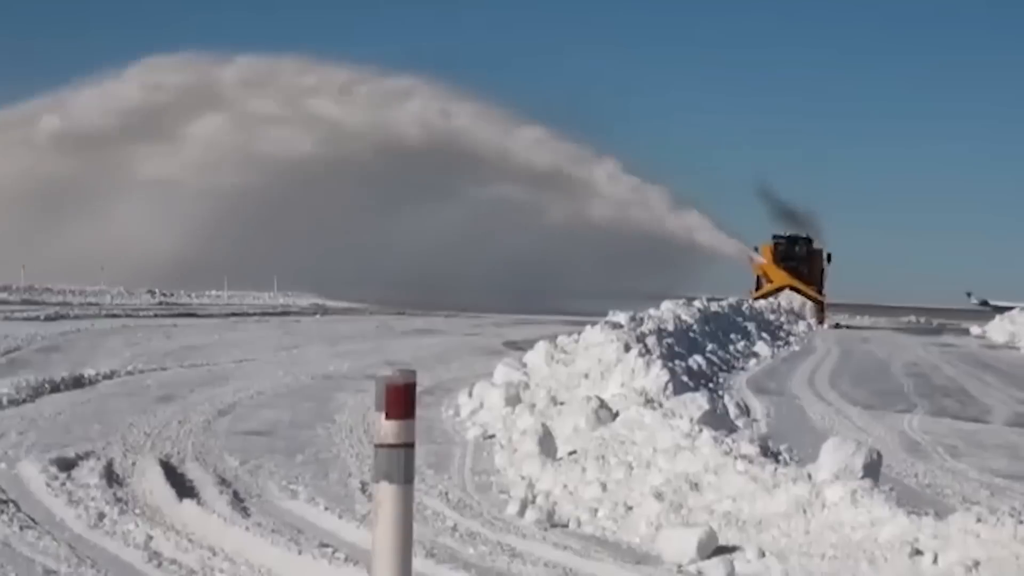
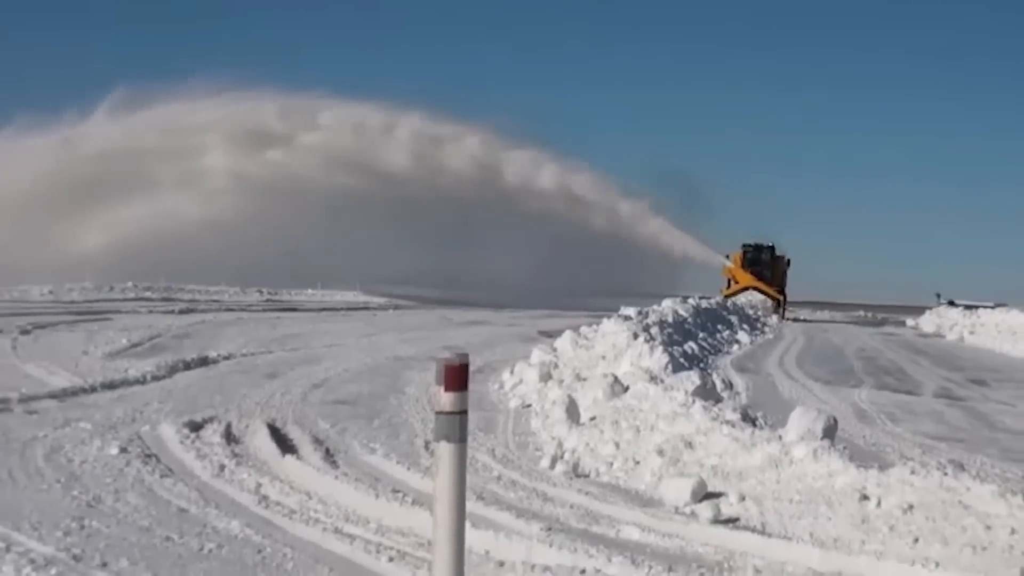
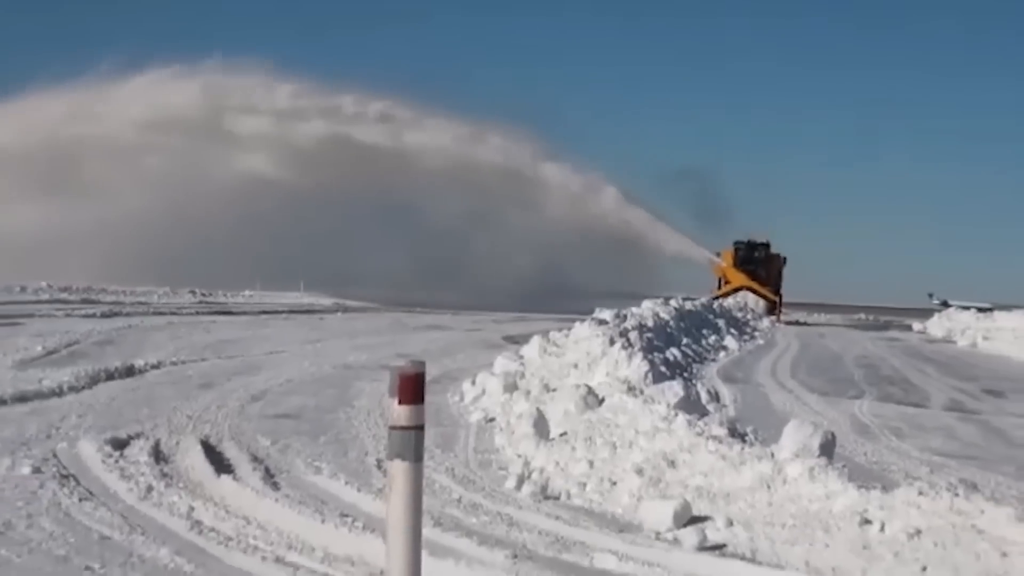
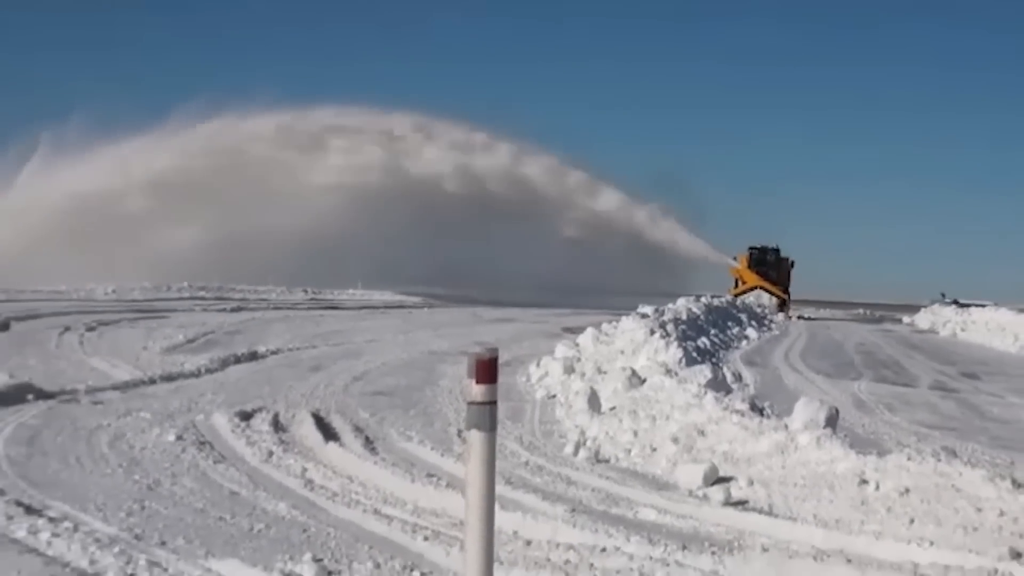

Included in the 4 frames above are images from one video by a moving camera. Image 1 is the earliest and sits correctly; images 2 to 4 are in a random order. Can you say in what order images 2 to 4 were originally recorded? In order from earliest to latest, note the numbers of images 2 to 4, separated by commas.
3, 2, 4
